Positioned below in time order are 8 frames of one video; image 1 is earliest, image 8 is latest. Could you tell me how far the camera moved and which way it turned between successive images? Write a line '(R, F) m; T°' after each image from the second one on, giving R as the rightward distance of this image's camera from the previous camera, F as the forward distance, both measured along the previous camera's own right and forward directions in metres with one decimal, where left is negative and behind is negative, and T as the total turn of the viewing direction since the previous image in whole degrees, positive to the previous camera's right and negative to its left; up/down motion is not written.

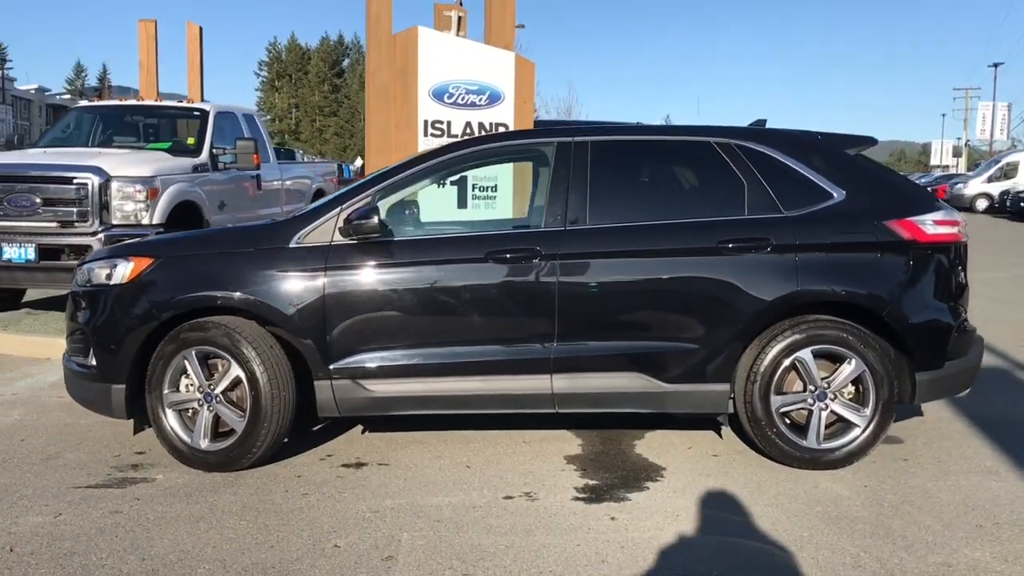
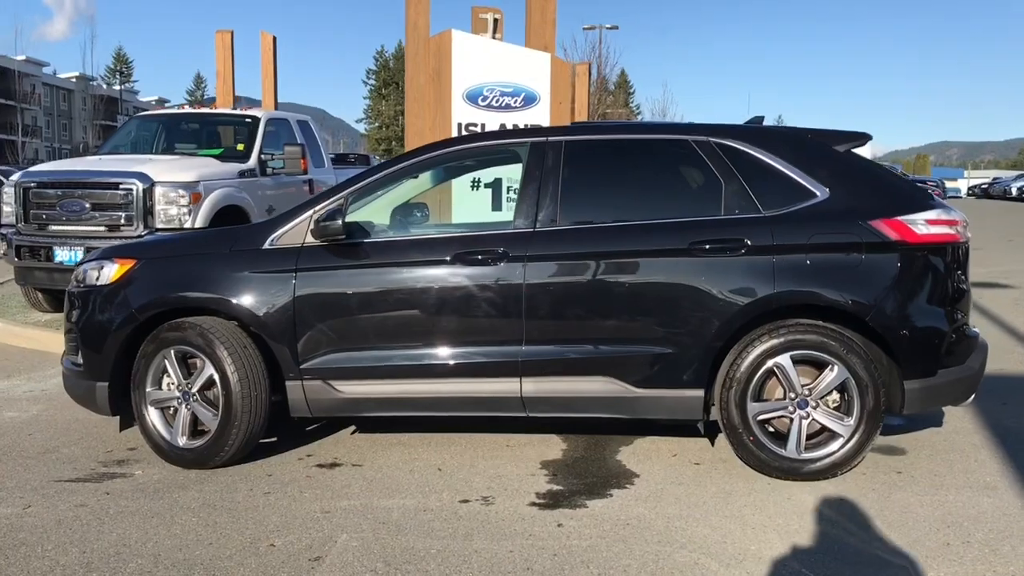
(+0.6, +0.1) m; -6°
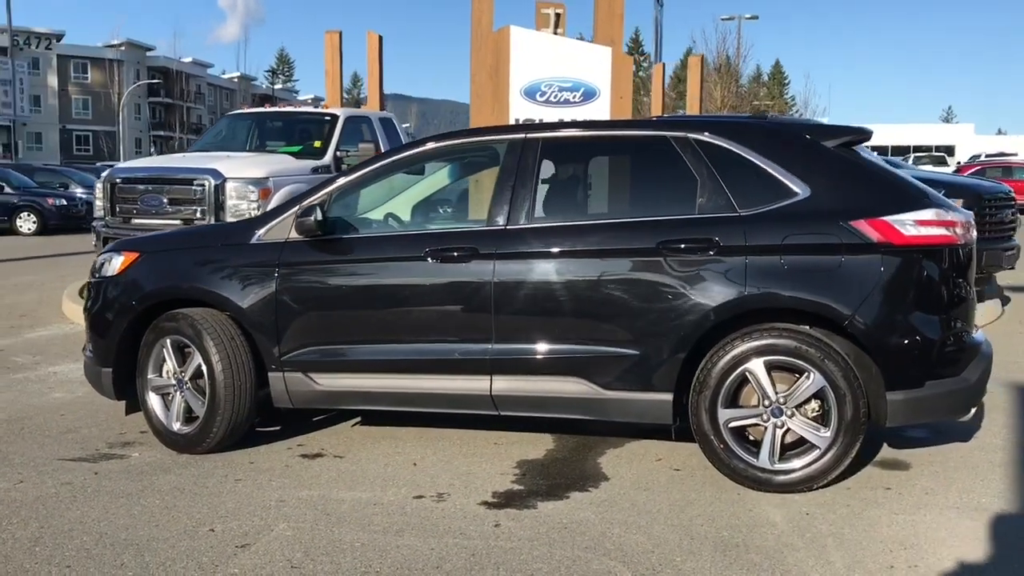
(+0.8, +0.1) m; -9°
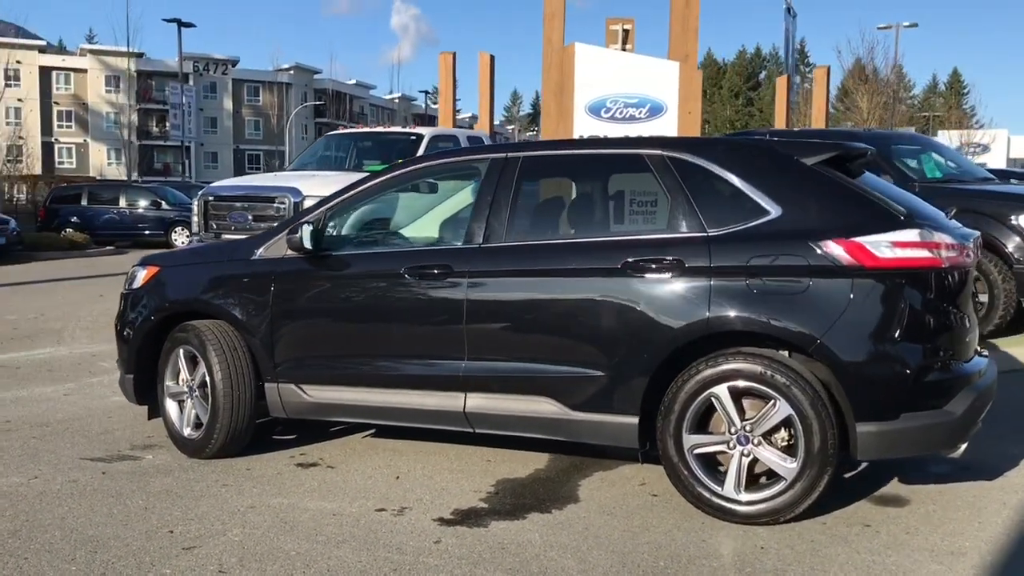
(+0.9, +0.1) m; -9°
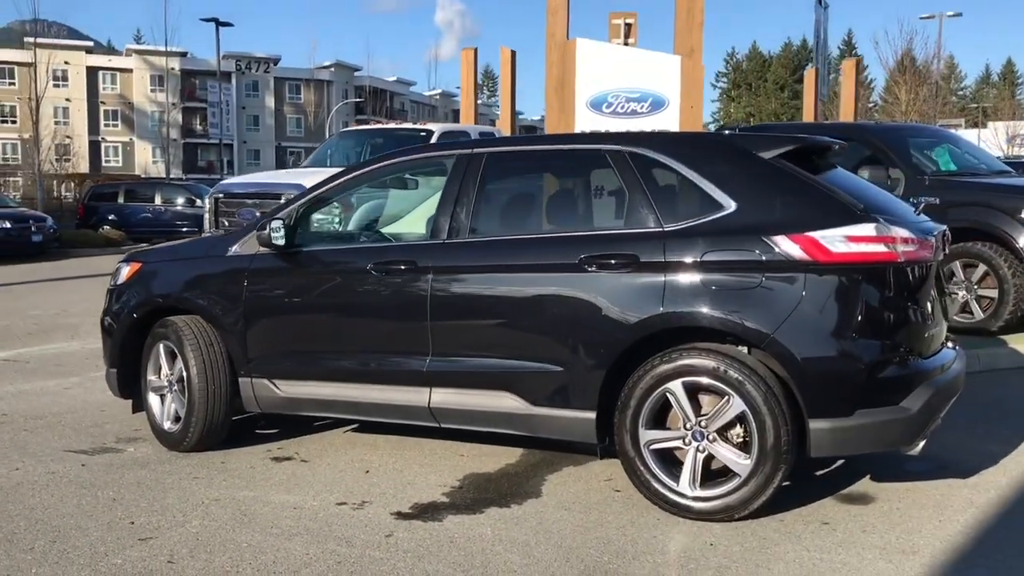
(+0.4, 0.0) m; -3°
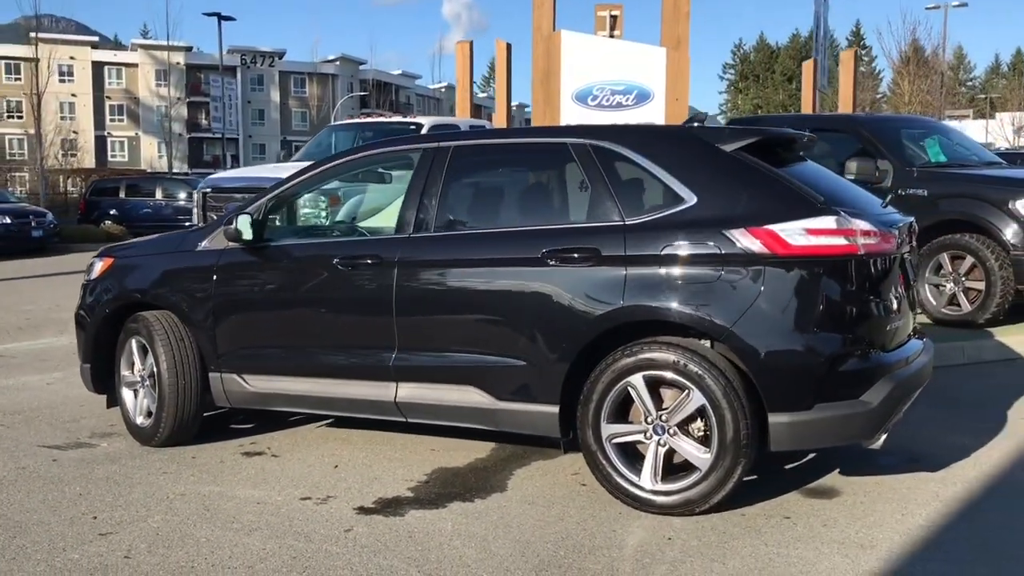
(+0.2, 0.0) m; 0°
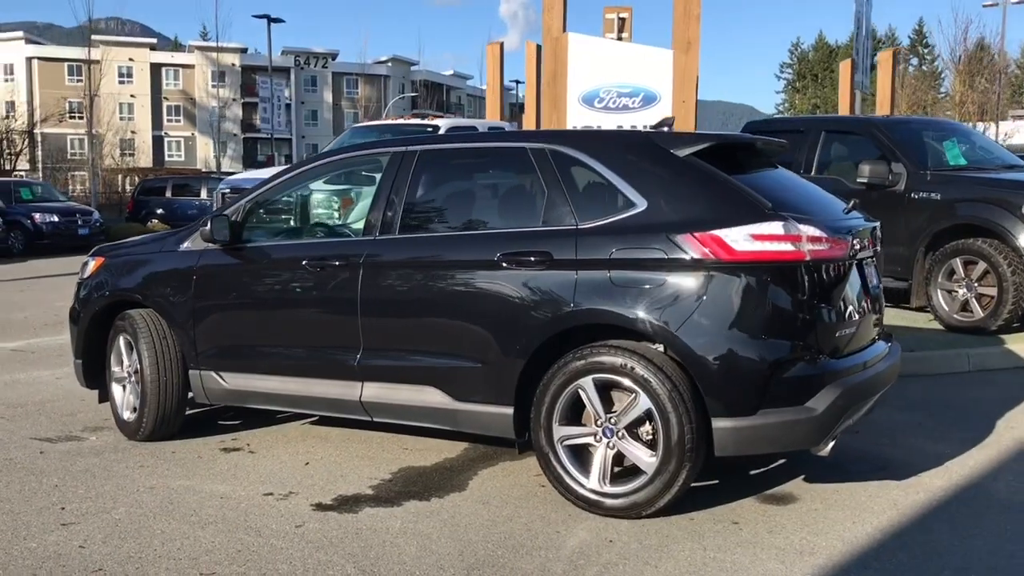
(+0.4, 0.0) m; -3°
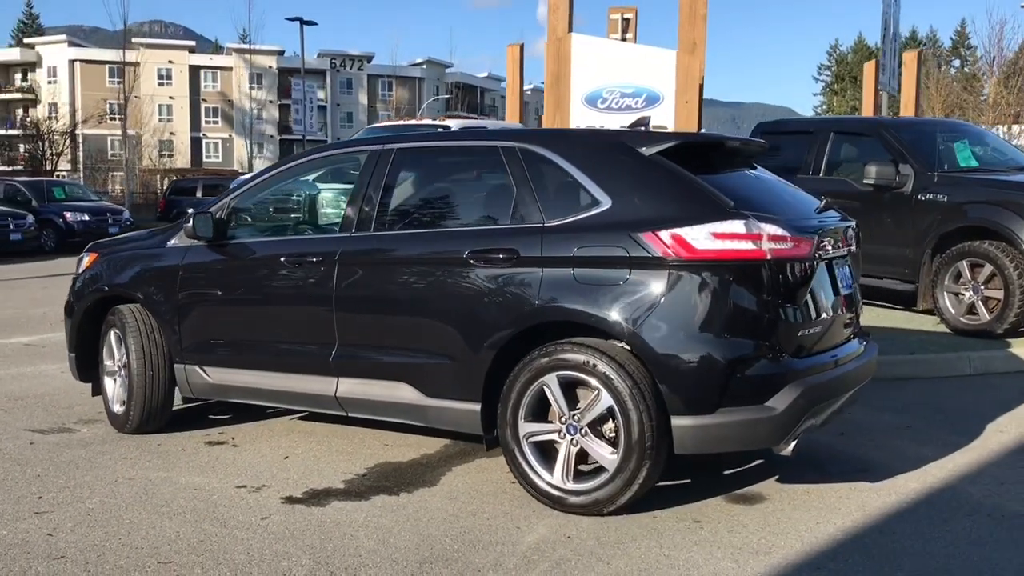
(+0.3, 0.0) m; -2°
